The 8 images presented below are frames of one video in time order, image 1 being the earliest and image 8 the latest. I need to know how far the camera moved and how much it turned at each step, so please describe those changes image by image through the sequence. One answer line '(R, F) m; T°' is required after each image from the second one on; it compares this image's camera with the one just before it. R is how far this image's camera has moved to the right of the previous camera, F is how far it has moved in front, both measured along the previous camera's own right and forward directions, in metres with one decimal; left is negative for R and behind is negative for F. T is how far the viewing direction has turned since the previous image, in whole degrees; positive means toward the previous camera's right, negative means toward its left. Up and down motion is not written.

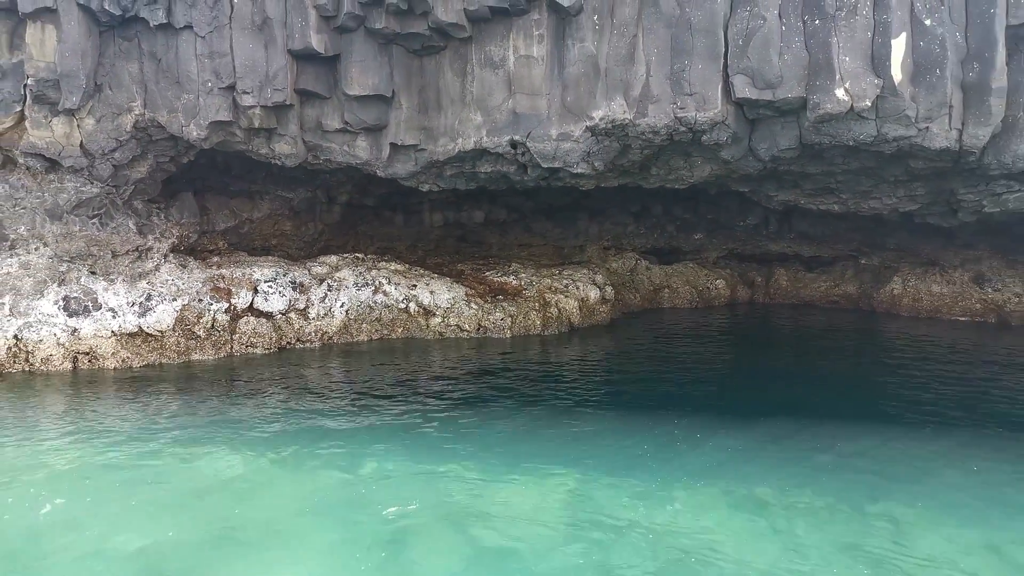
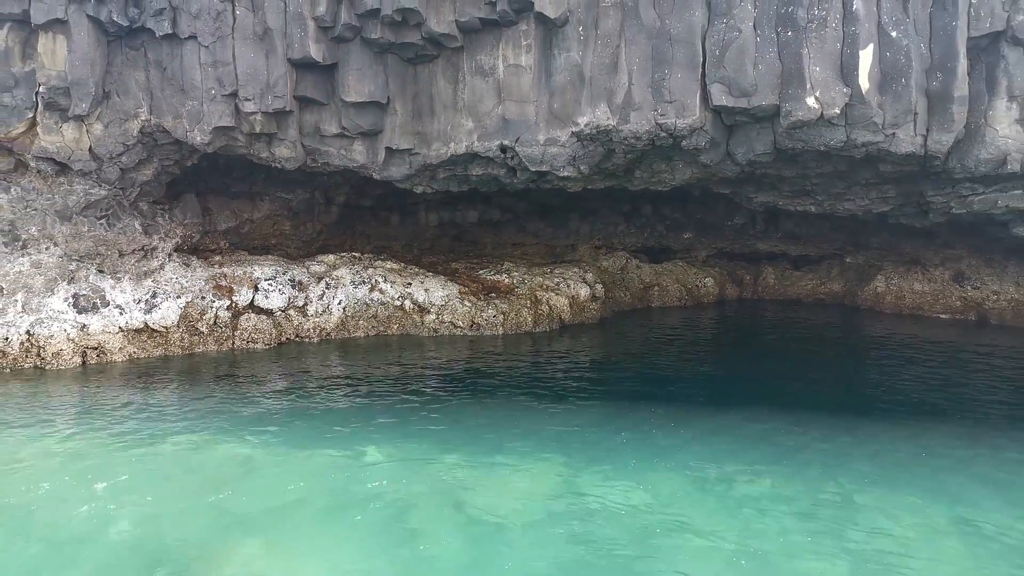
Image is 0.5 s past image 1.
(+0.1, -0.4) m; 0°
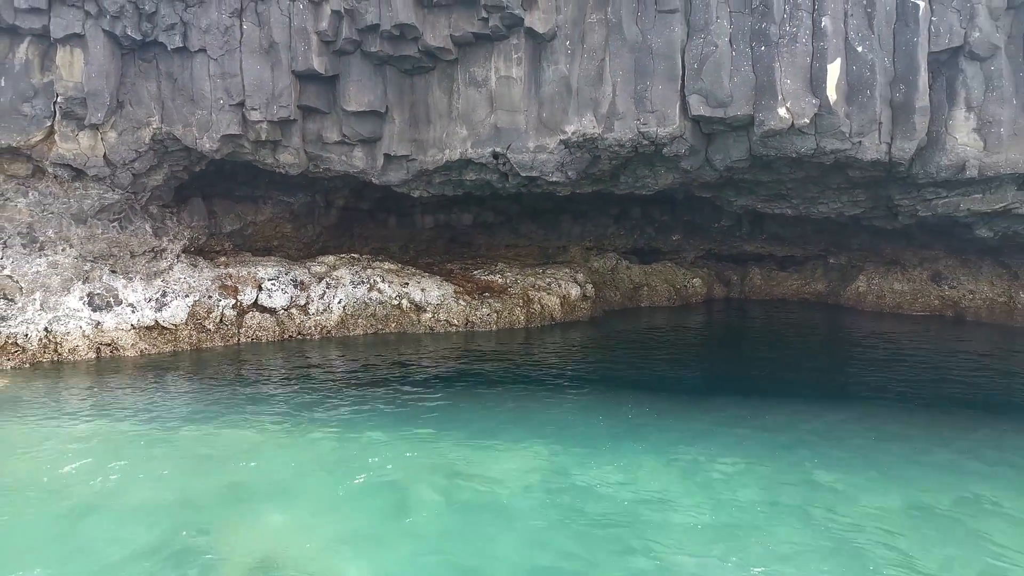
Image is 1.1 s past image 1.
(+0.1, -0.6) m; 0°
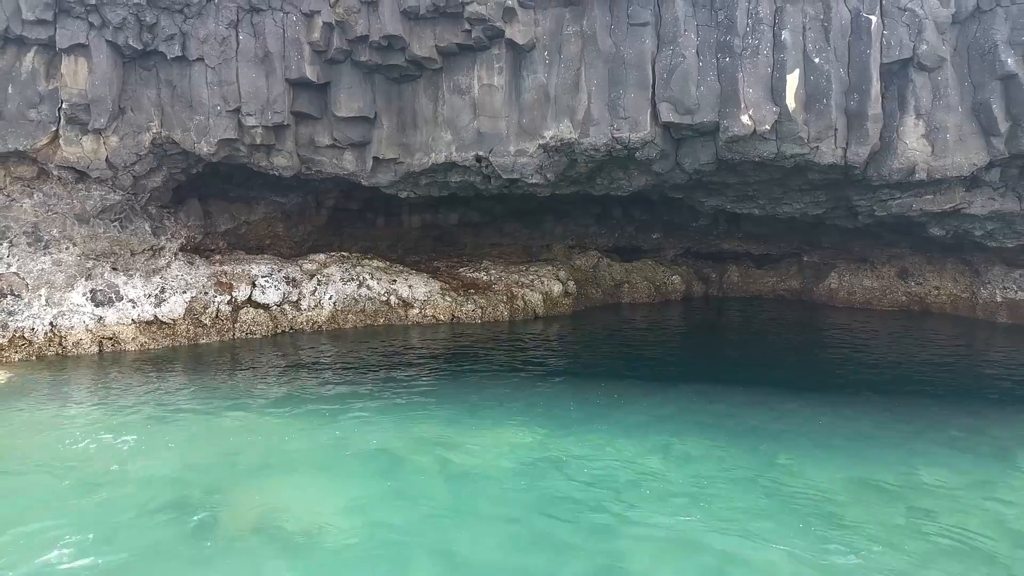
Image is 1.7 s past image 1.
(+0.1, -0.6) m; +1°
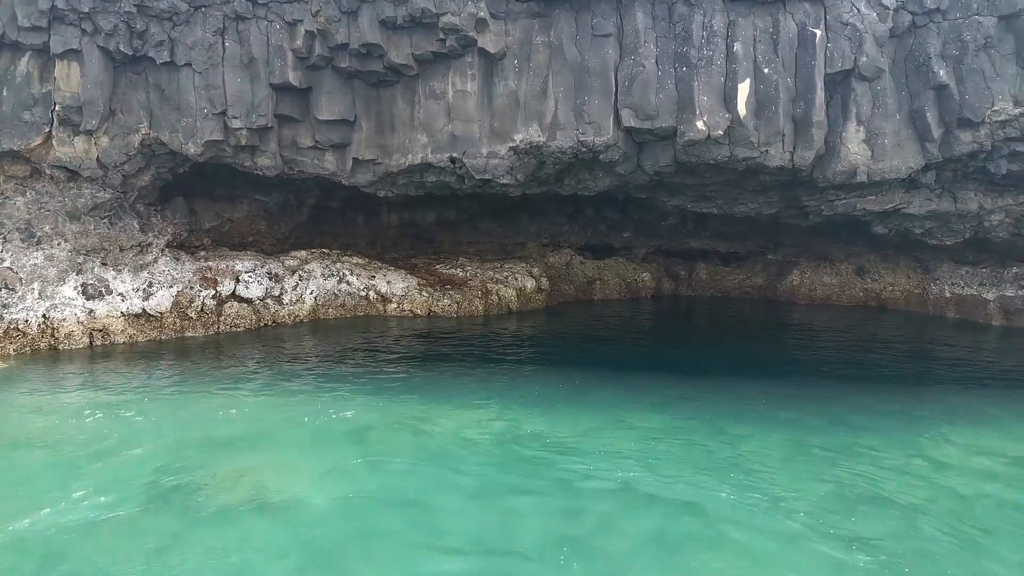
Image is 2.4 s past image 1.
(+0.1, -0.7) m; +1°
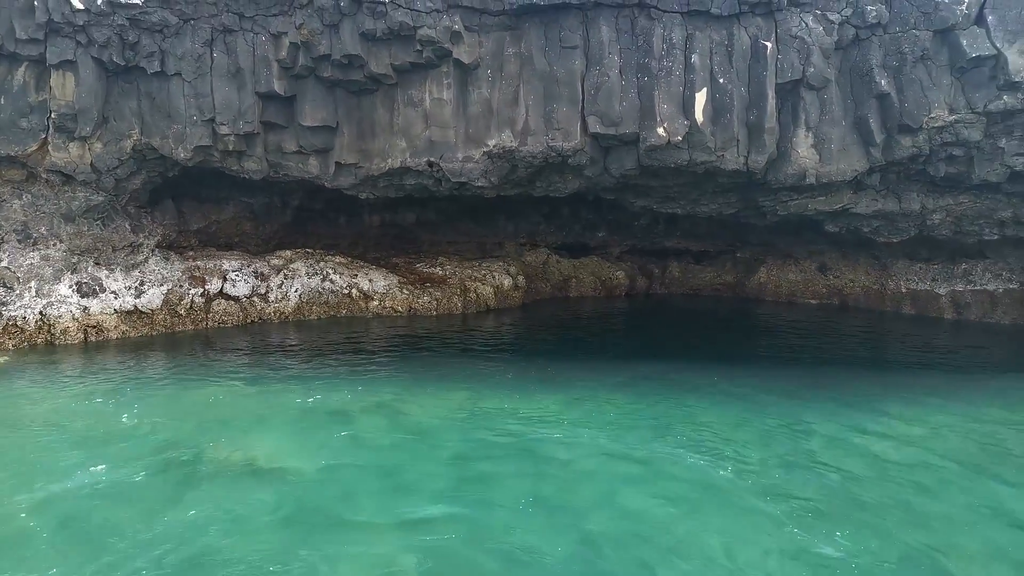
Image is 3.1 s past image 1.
(+0.1, -0.7) m; +1°
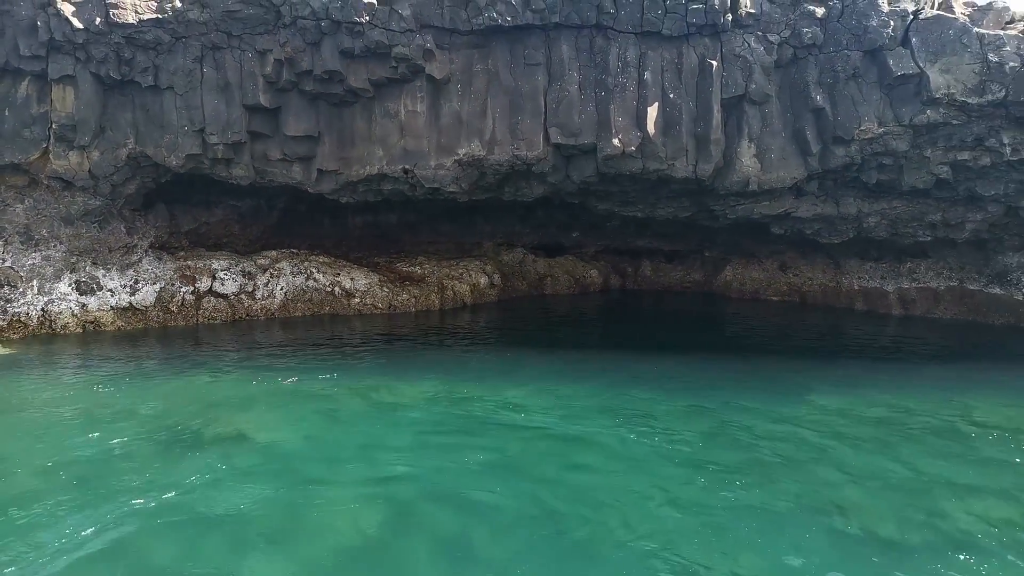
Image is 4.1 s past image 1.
(+0.3, -1.0) m; +1°
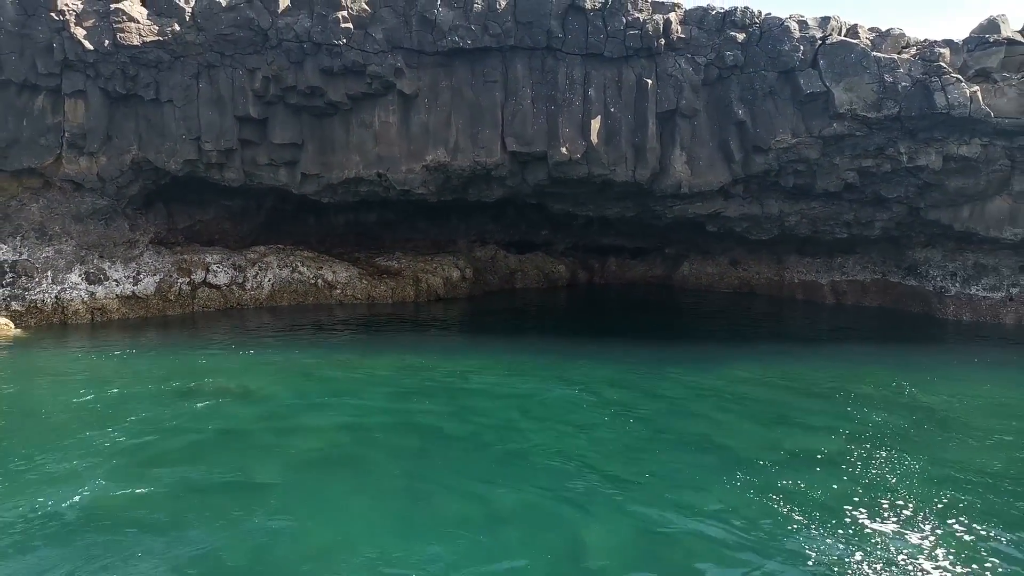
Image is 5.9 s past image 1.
(+0.5, -1.7) m; +1°
